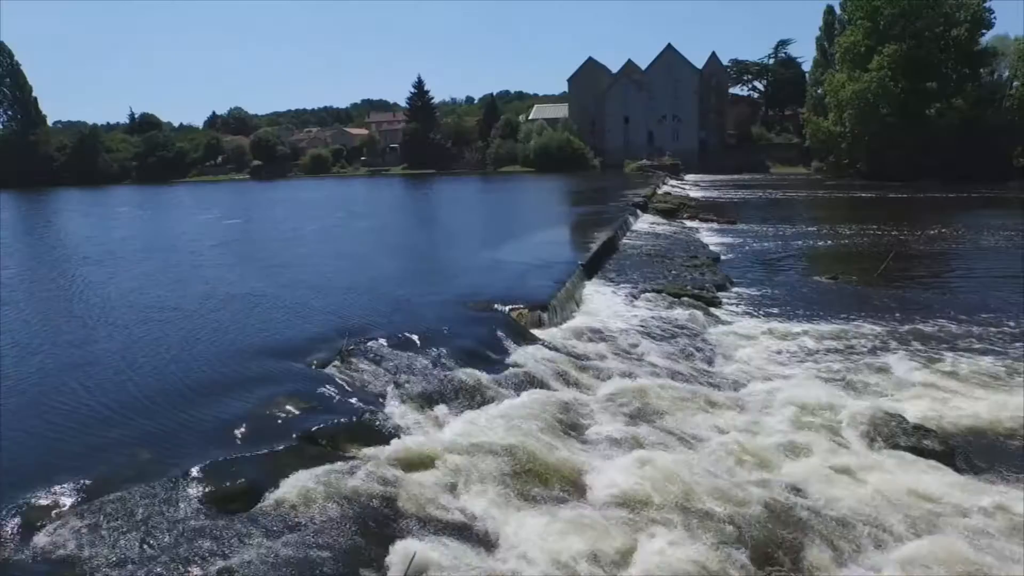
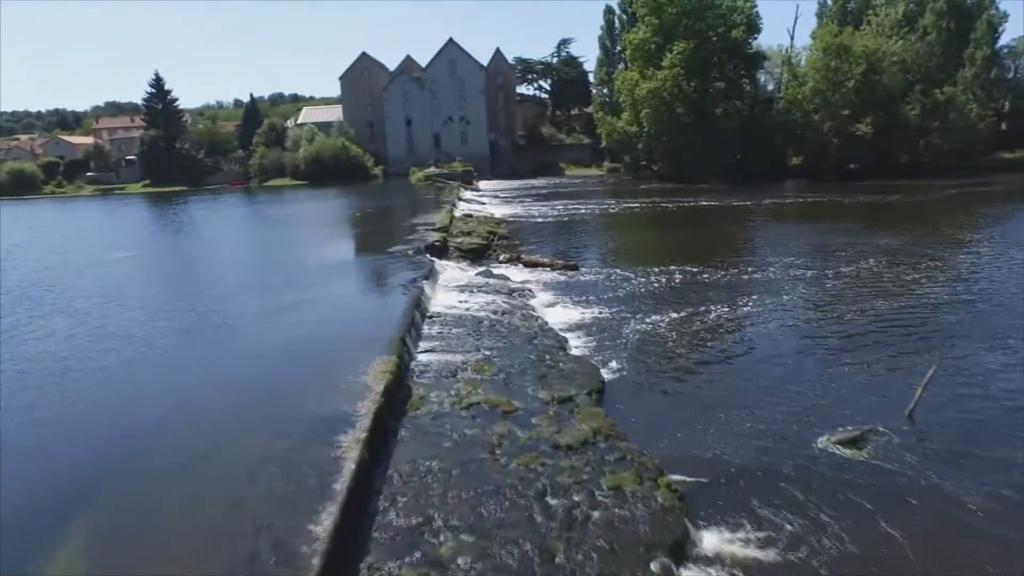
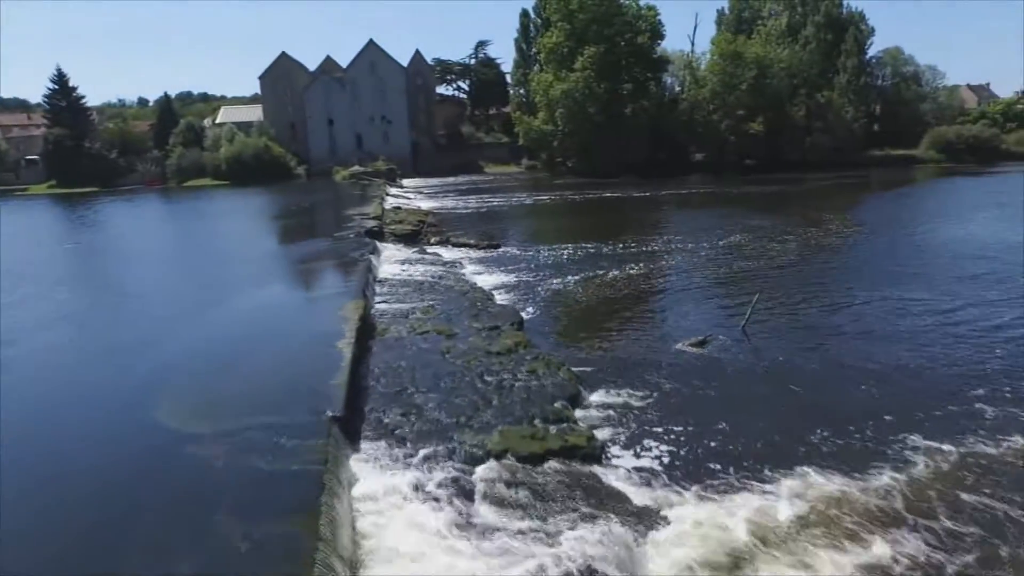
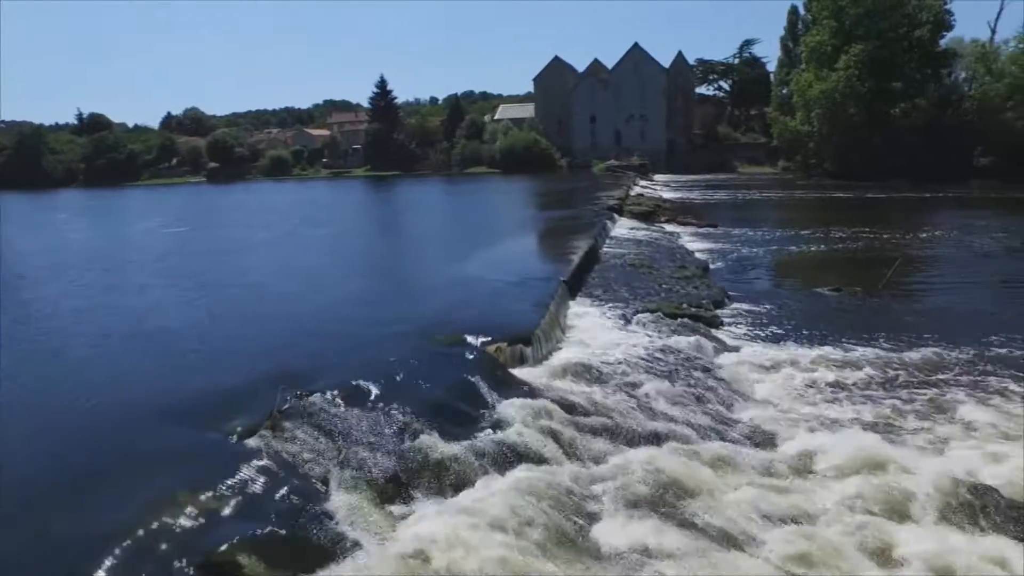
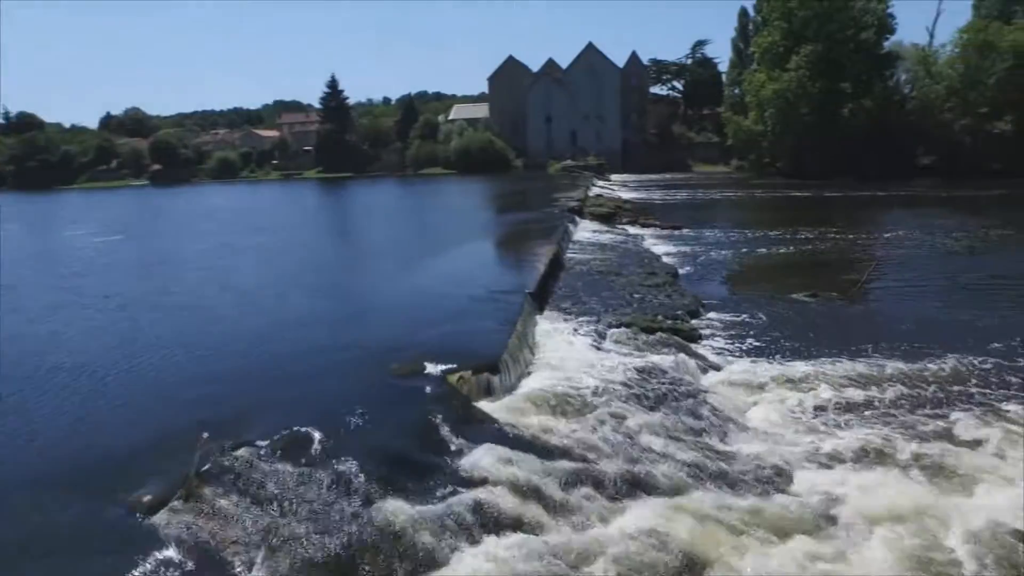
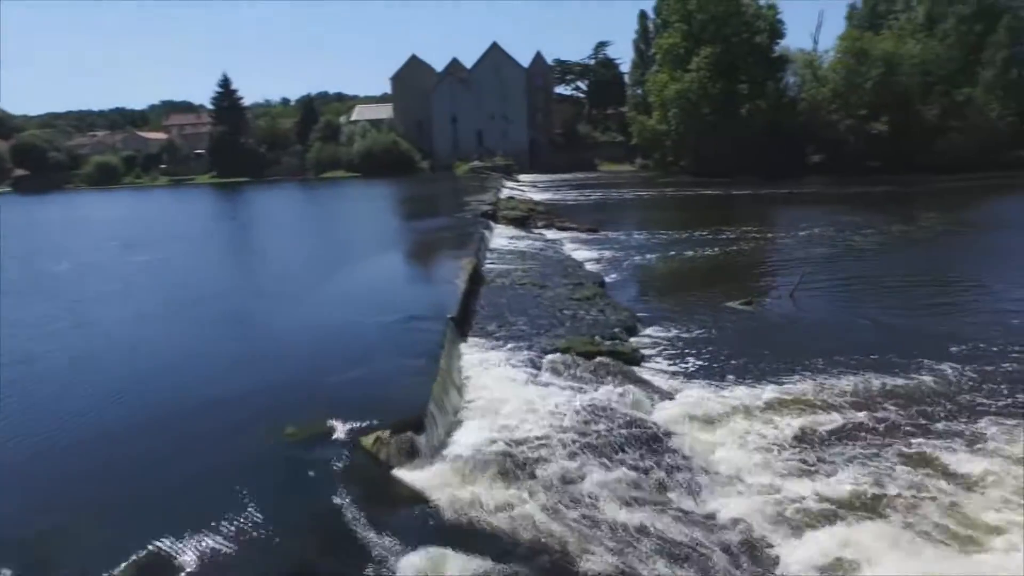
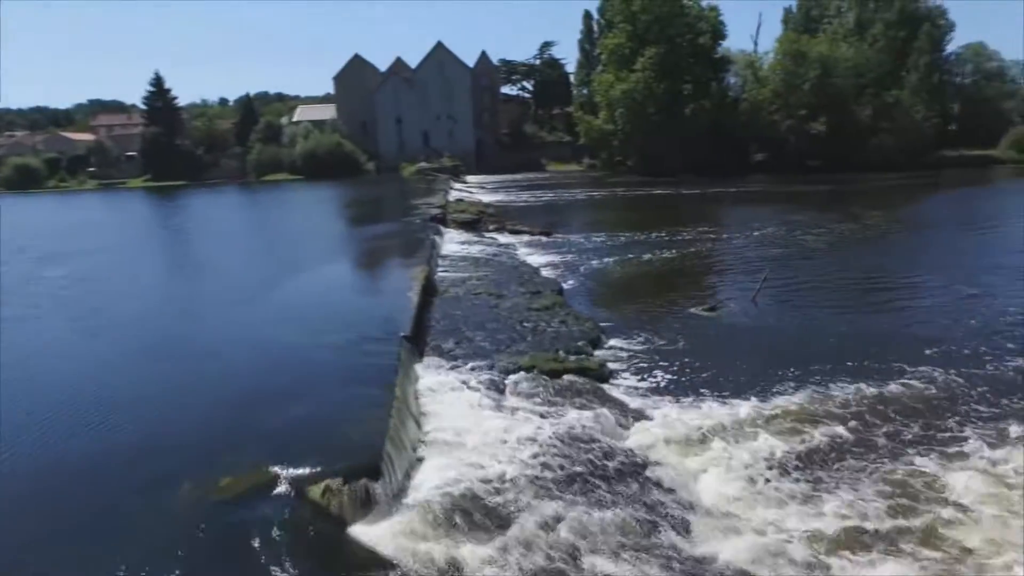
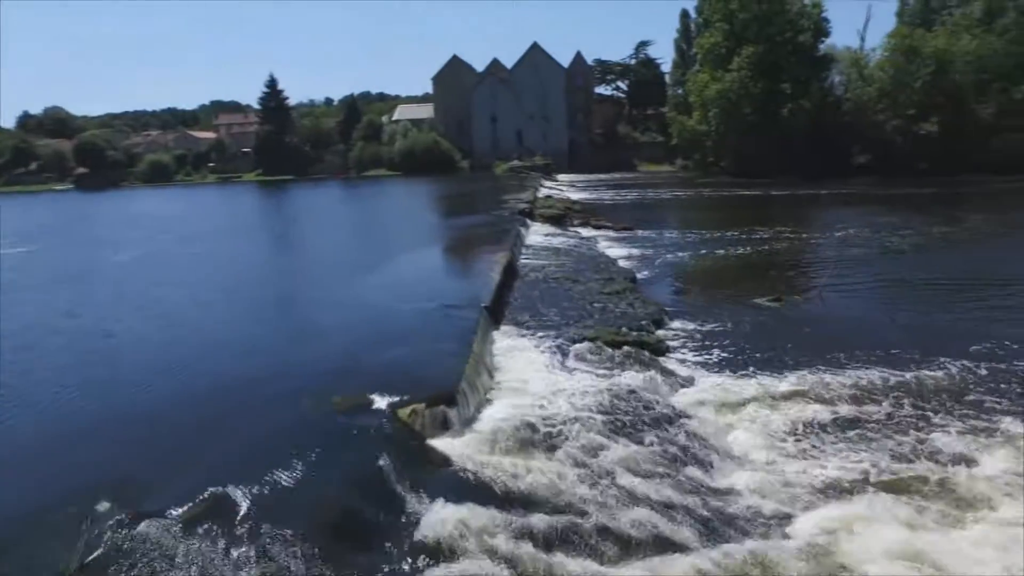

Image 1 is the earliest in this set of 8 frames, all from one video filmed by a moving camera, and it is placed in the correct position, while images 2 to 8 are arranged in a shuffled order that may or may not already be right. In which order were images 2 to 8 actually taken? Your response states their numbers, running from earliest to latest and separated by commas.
4, 5, 8, 6, 7, 3, 2
